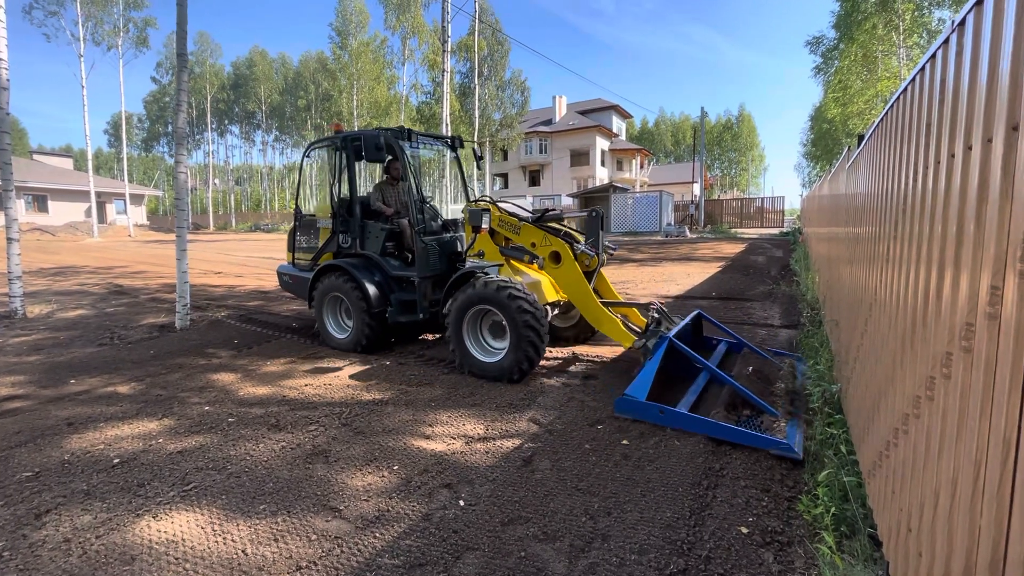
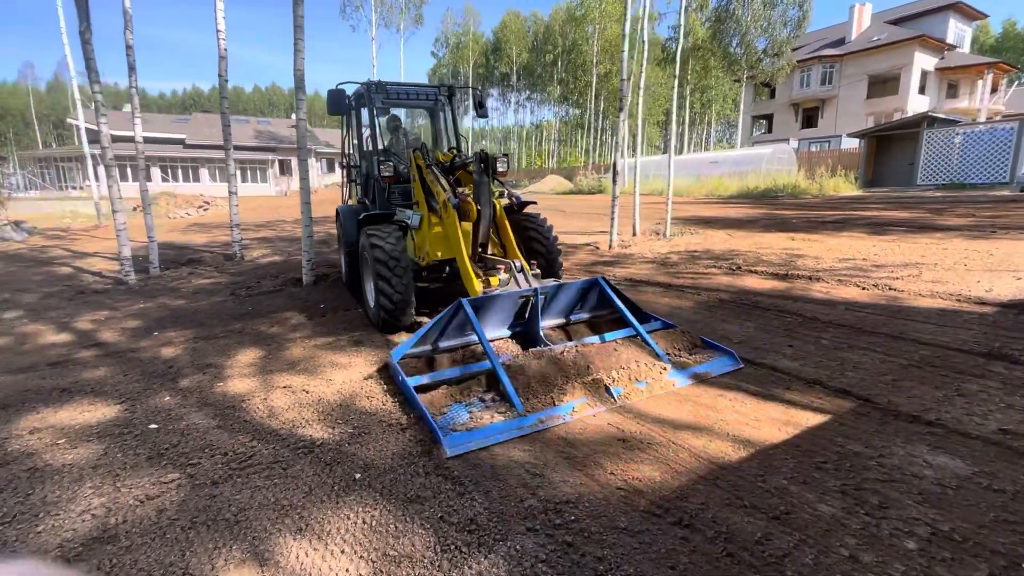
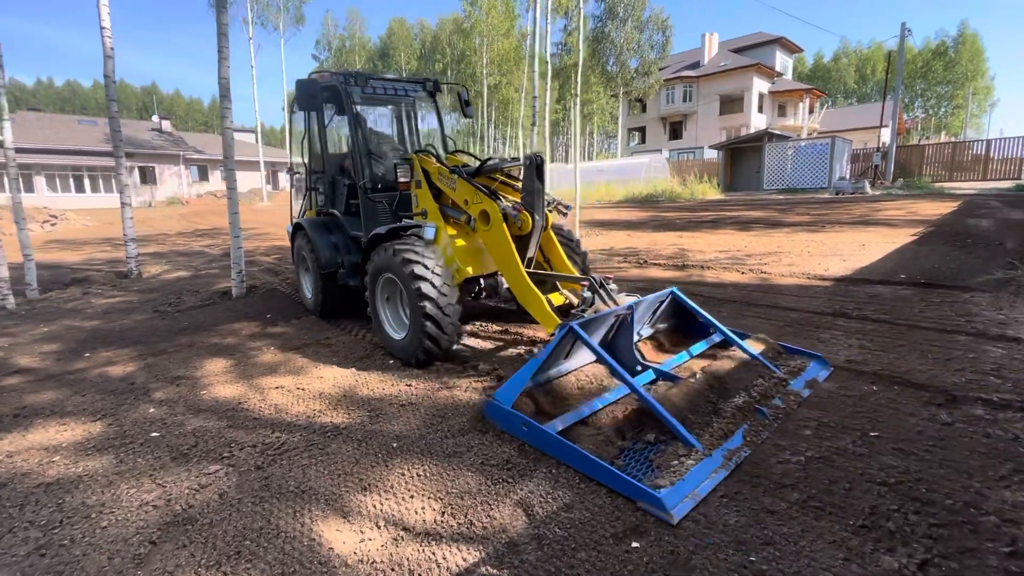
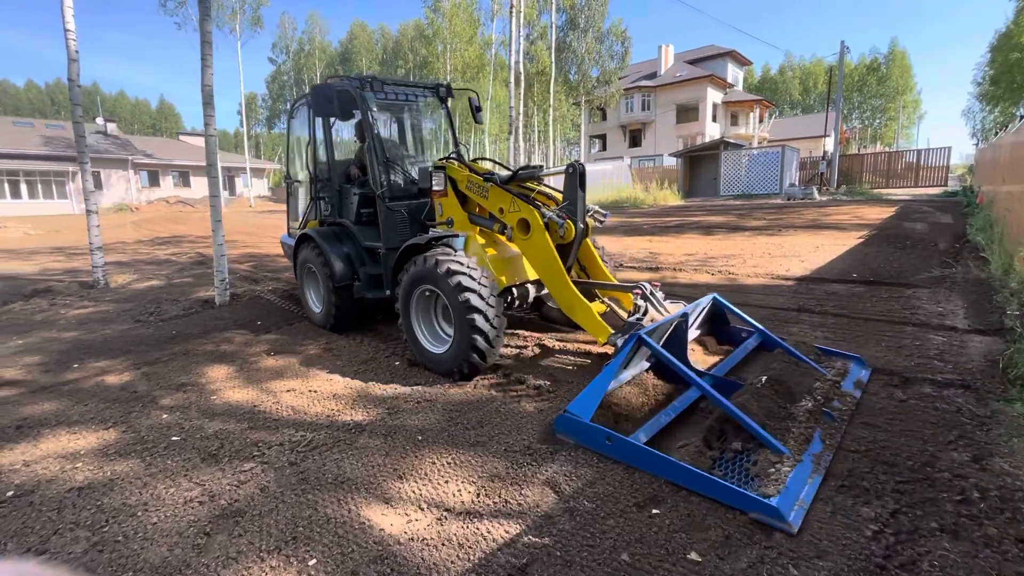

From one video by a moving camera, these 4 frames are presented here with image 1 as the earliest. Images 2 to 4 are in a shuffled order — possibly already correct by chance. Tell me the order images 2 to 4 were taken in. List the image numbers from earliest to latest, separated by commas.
4, 3, 2
